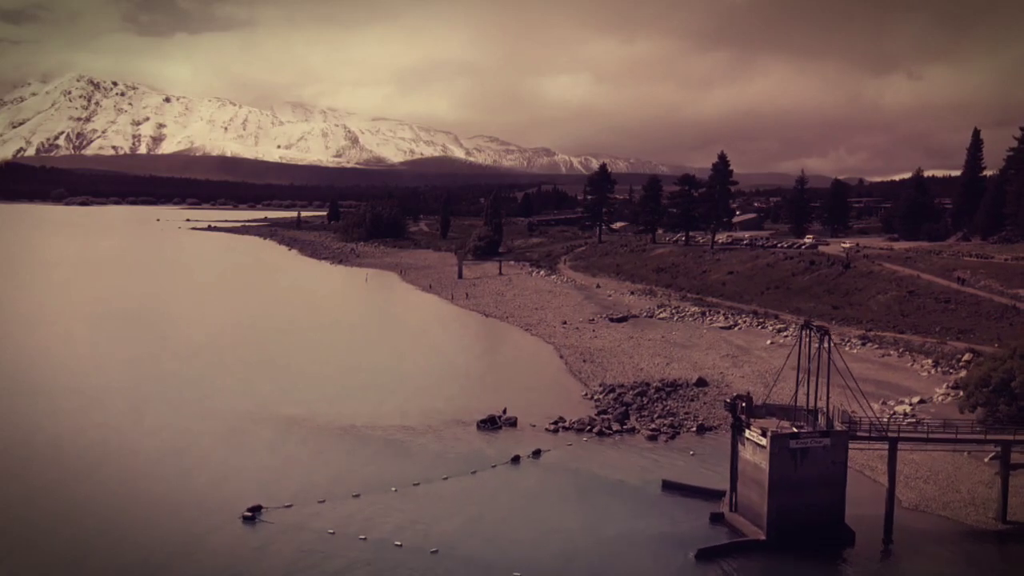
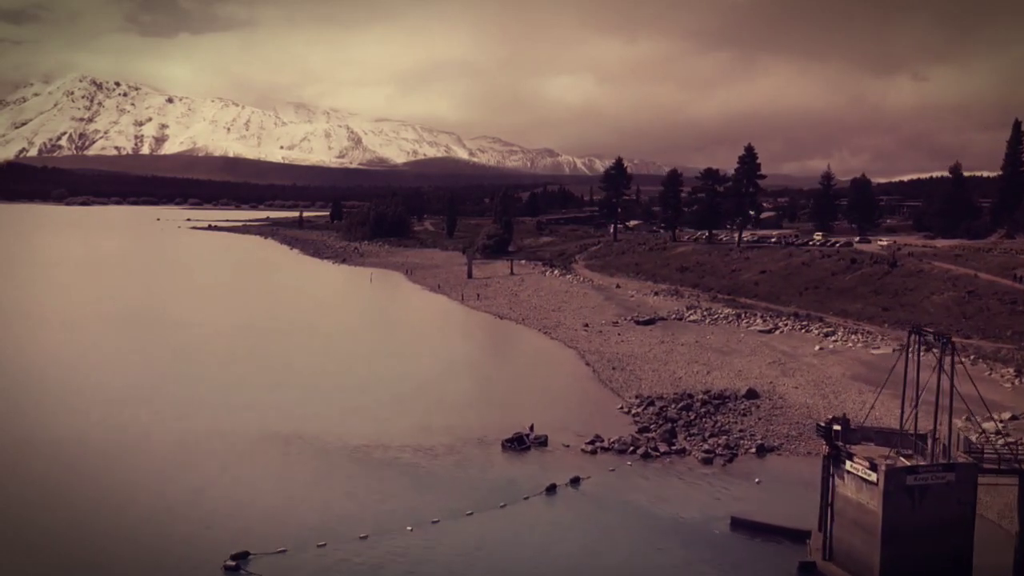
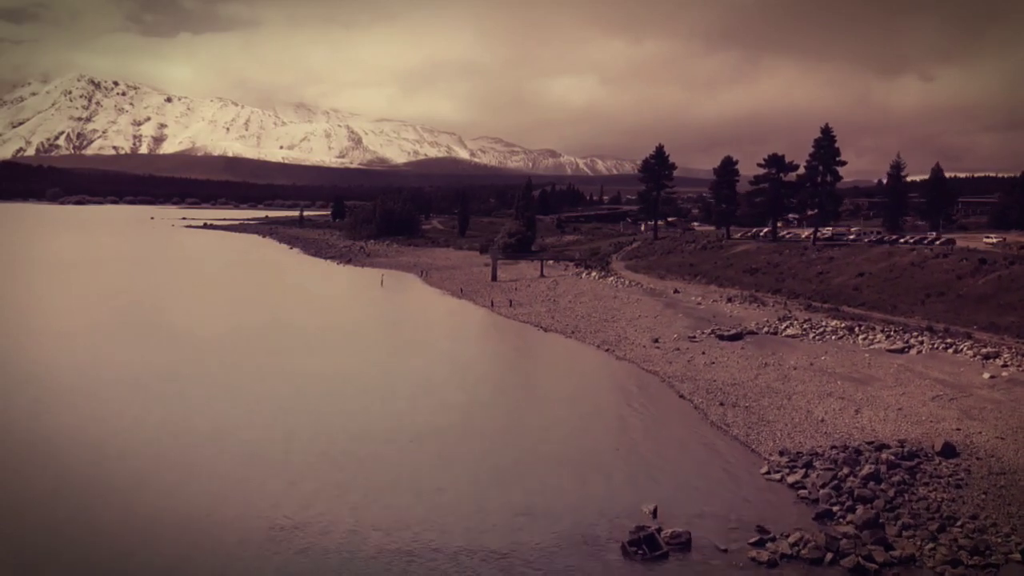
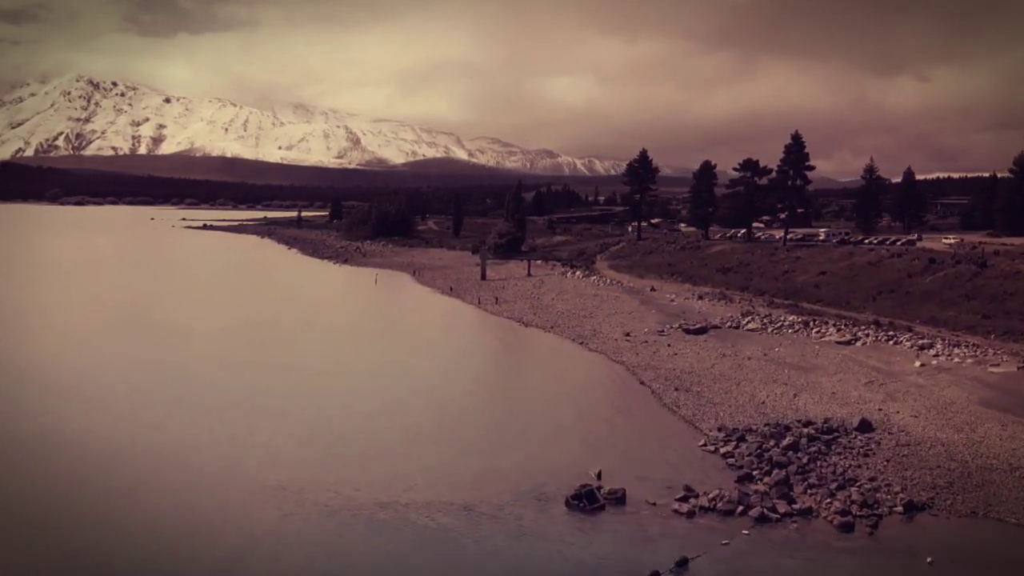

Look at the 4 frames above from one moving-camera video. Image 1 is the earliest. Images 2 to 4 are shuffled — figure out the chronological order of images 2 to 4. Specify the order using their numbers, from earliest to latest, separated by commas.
2, 4, 3
